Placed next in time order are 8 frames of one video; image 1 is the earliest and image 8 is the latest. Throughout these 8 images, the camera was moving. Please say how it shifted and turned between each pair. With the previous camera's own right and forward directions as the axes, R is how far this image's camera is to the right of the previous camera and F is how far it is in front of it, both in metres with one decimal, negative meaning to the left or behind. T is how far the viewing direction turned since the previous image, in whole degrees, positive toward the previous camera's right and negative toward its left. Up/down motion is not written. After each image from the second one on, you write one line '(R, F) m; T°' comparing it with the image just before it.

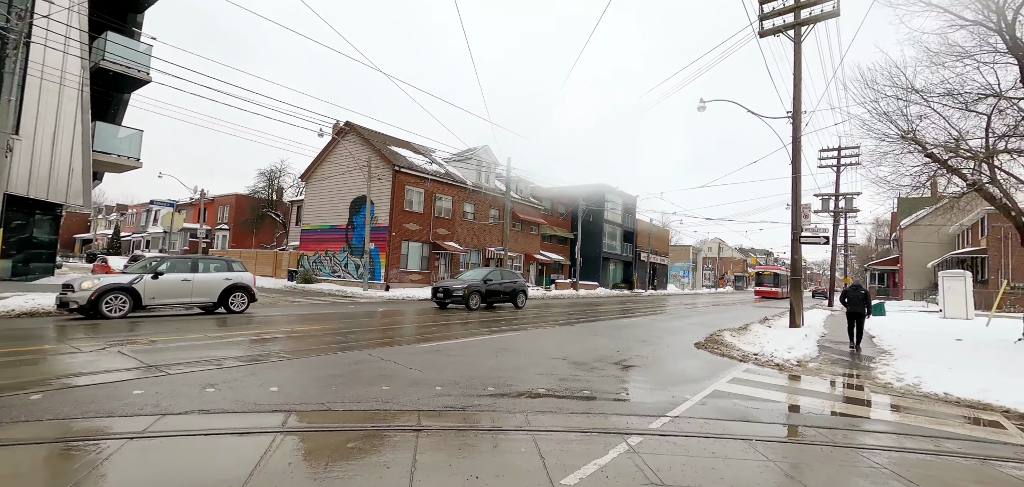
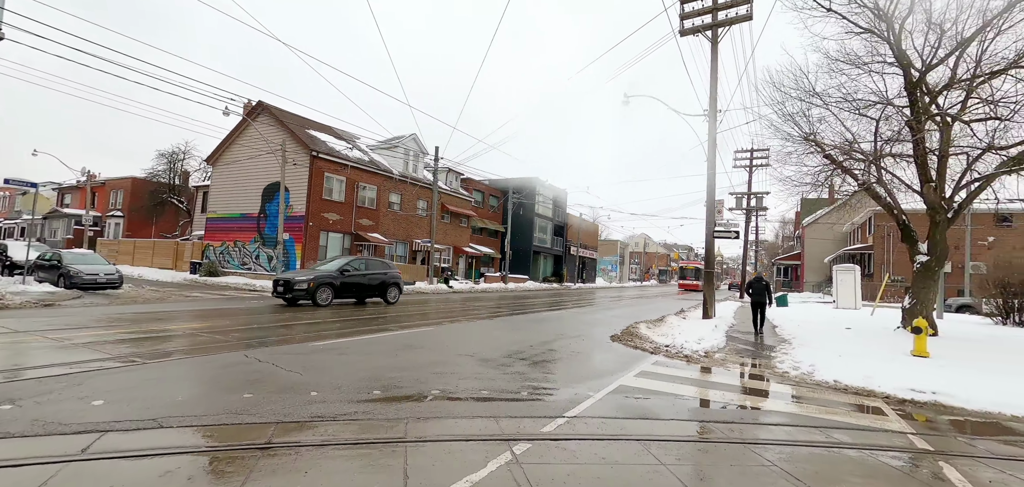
(+0.6, +0.6) m; +8°
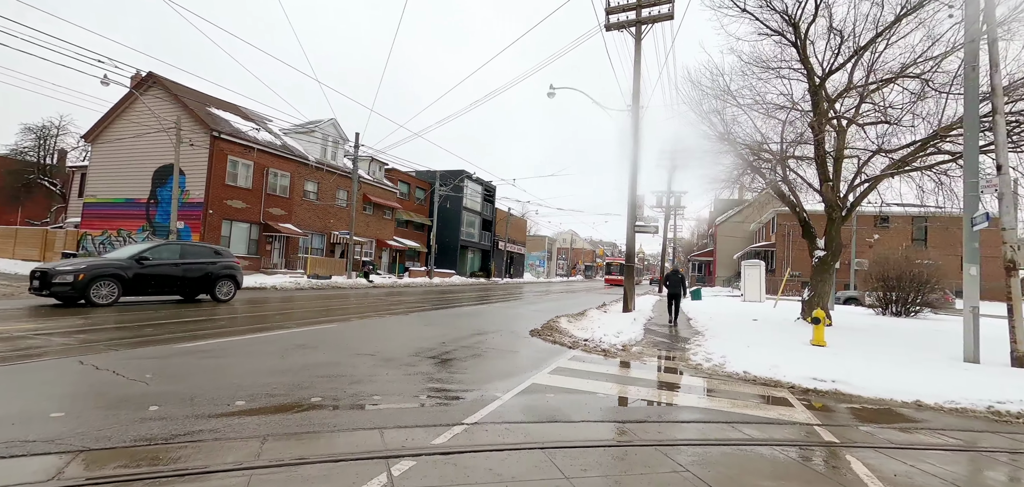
(+0.4, +0.6) m; +9°
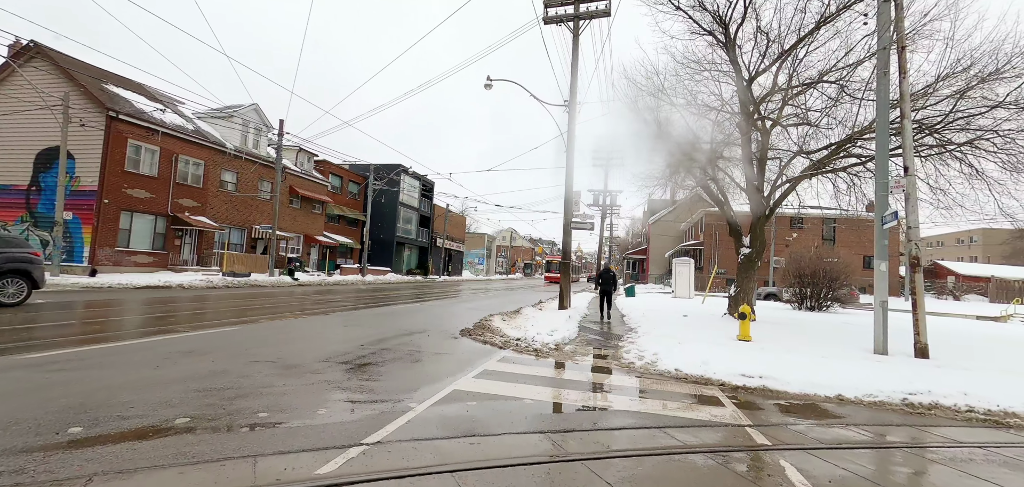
(+0.2, +0.5) m; +8°
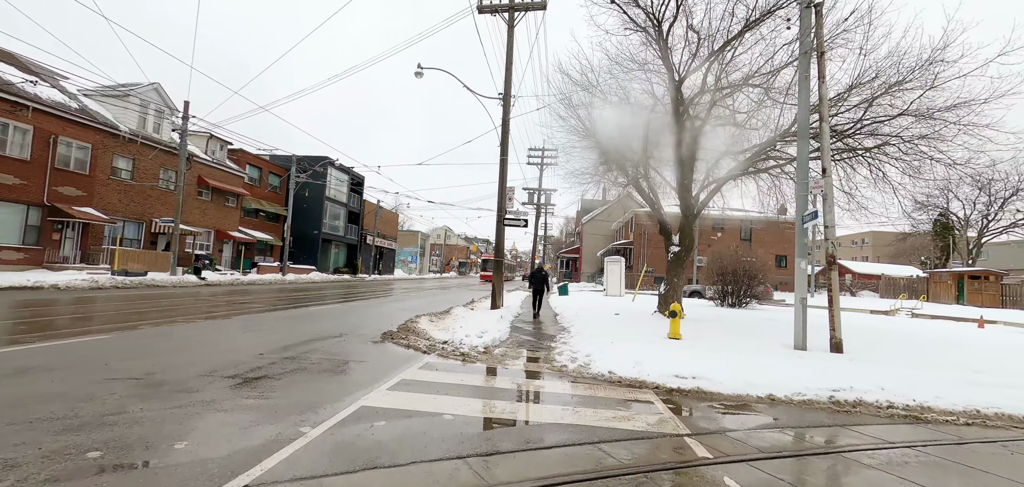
(+0.2, +0.6) m; +8°
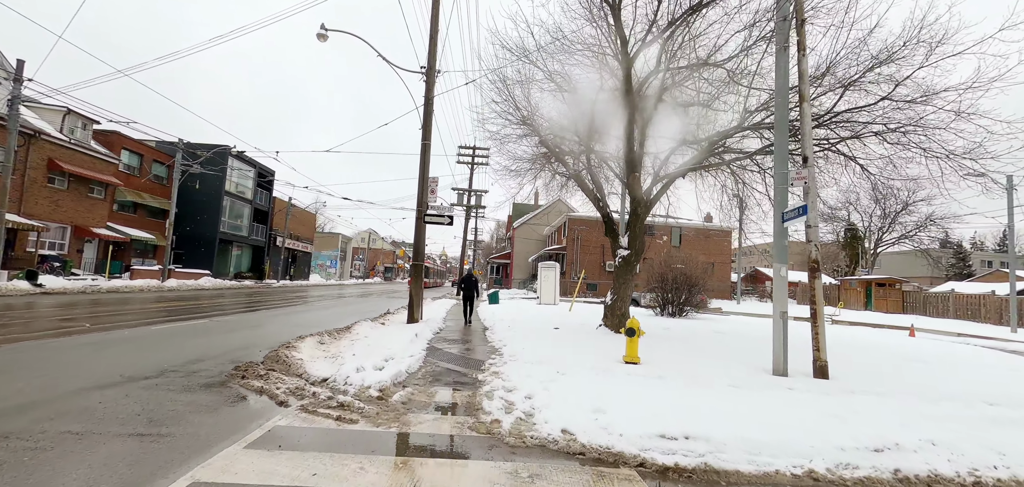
(+0.2, +2.1) m; +9°
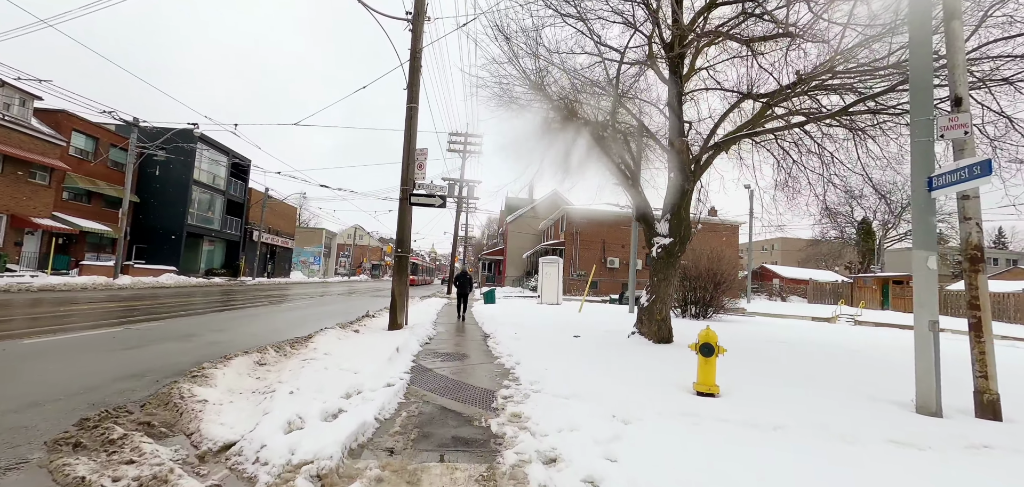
(-0.4, +2.2) m; +1°
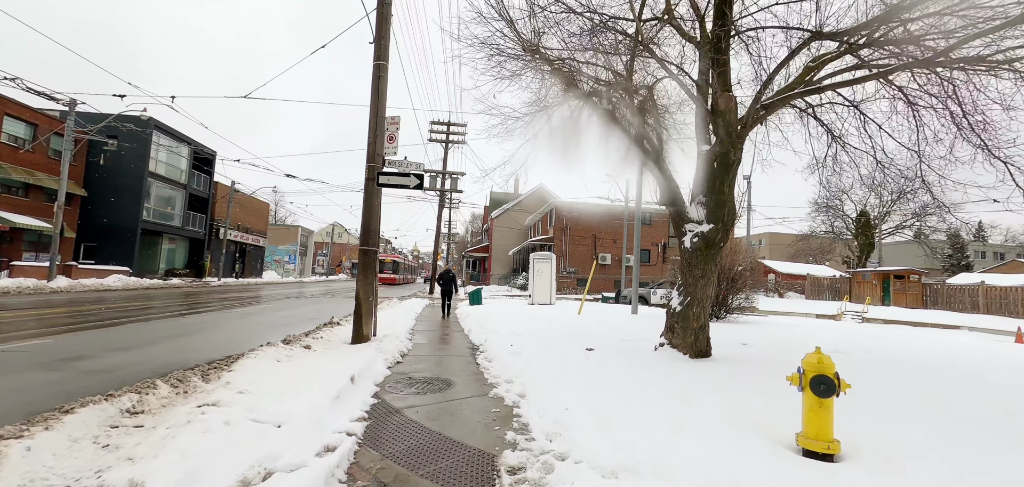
(-0.2, +1.8) m; +2°
